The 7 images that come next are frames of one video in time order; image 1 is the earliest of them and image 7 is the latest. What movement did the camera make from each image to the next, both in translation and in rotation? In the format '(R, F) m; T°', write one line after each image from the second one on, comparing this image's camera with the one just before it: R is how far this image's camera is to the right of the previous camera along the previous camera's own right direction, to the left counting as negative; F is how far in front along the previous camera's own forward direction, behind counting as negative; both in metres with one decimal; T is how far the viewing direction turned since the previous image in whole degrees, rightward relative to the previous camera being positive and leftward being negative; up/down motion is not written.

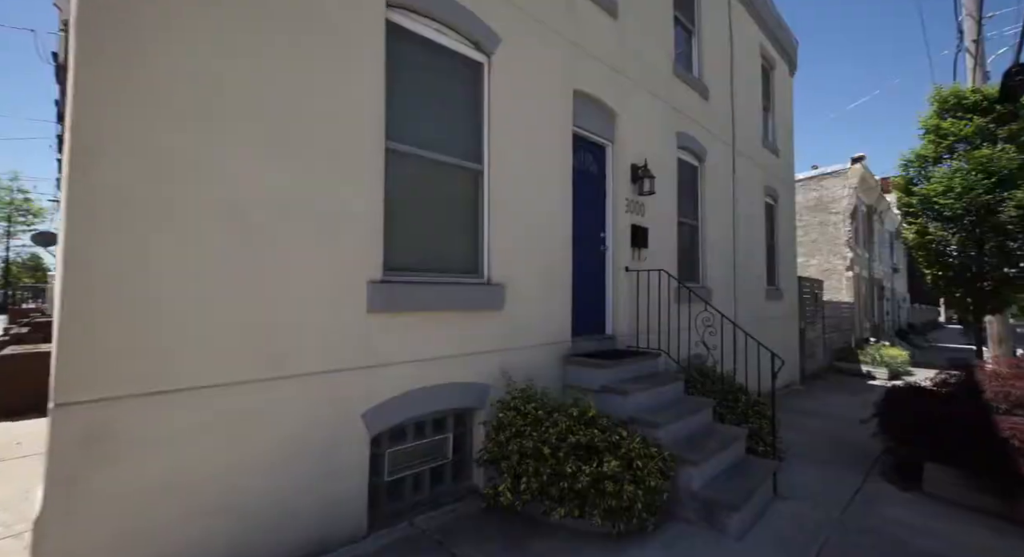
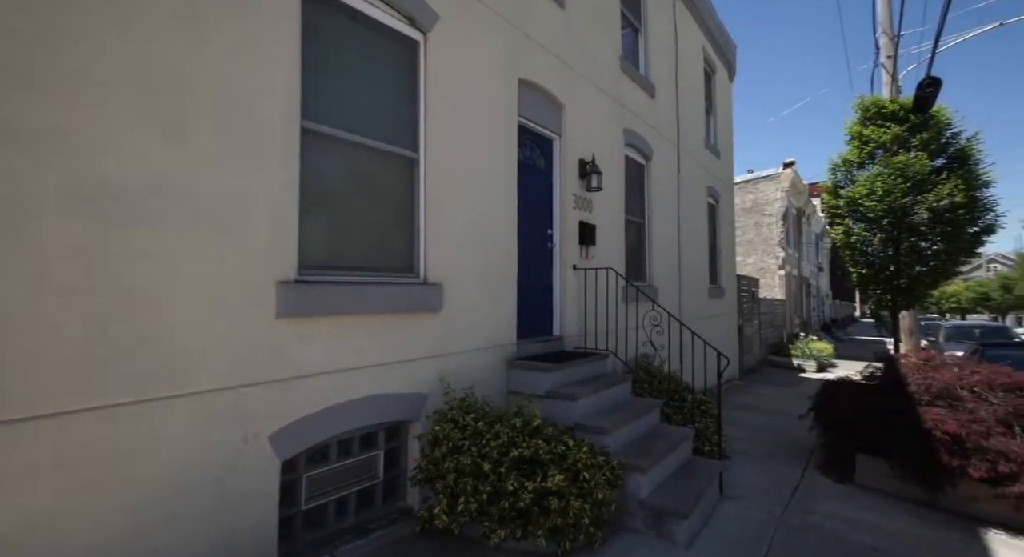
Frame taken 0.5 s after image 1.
(+0.1, +0.3) m; +6°
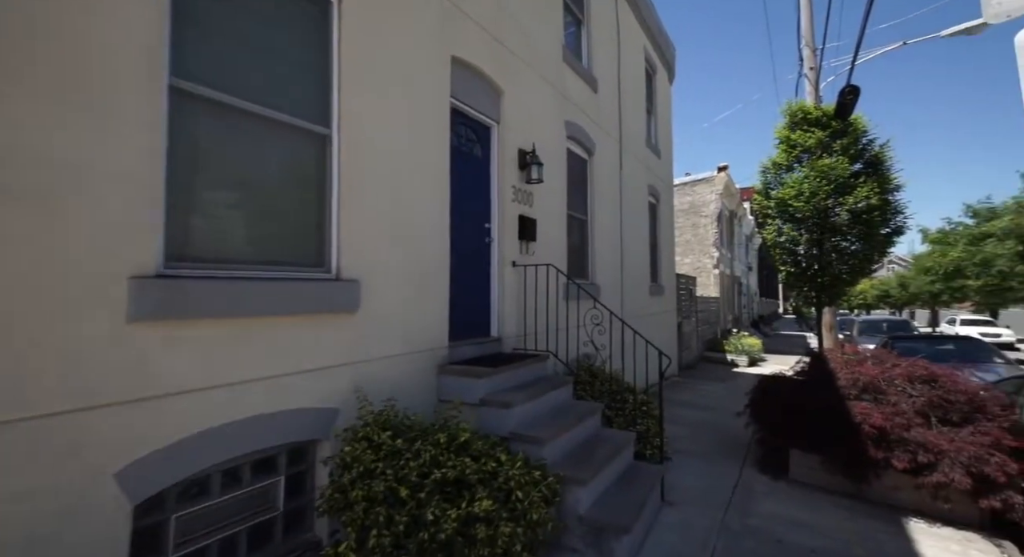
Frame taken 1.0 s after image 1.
(+0.1, +0.3) m; +6°
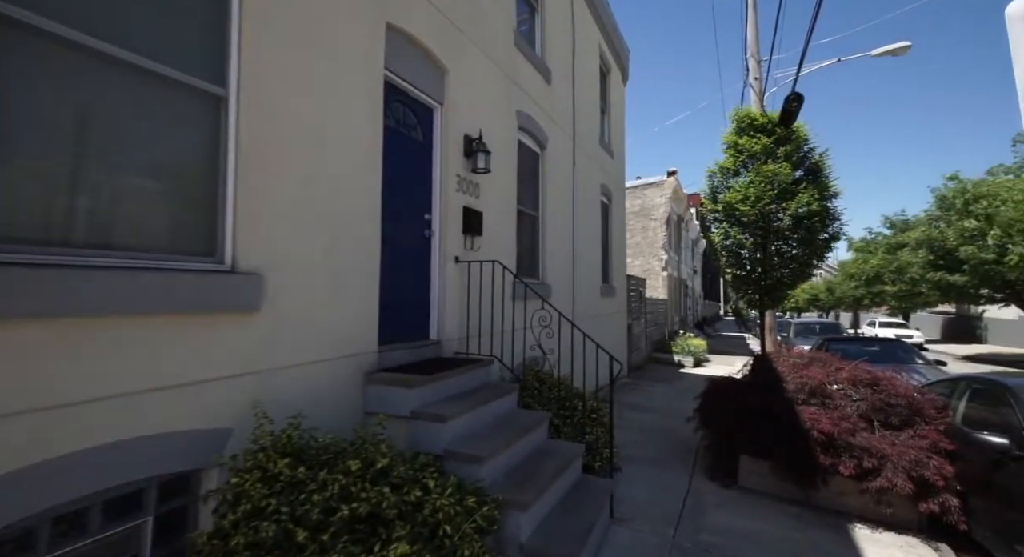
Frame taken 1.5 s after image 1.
(+0.1, +0.4) m; +6°
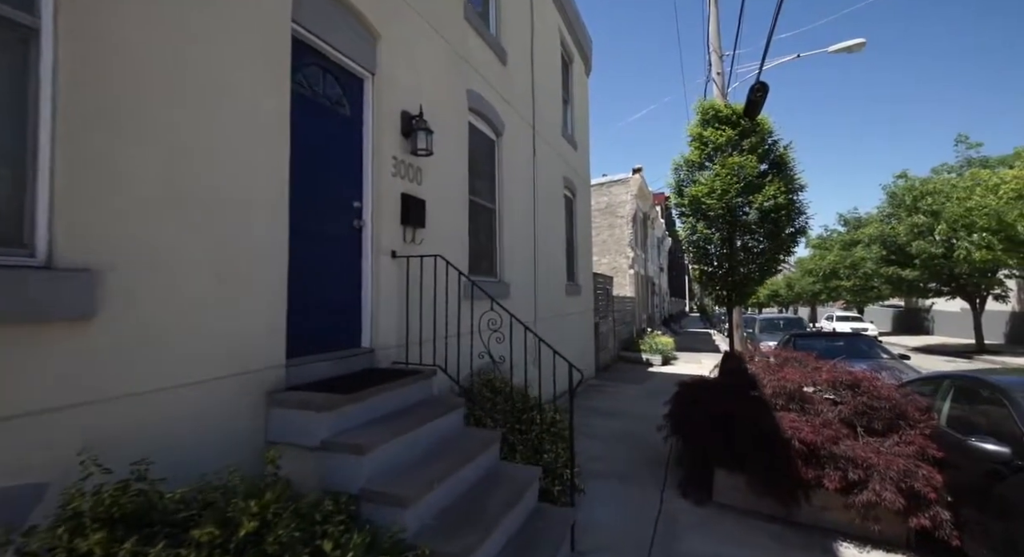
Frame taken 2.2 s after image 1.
(+0.2, +0.6) m; +4°
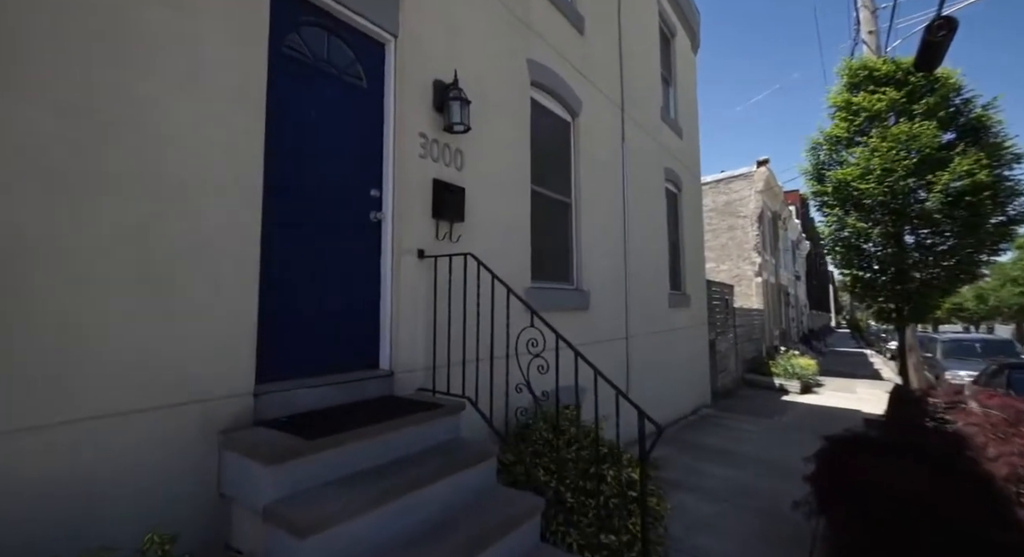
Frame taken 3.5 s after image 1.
(+0.4, +1.0) m; -14°
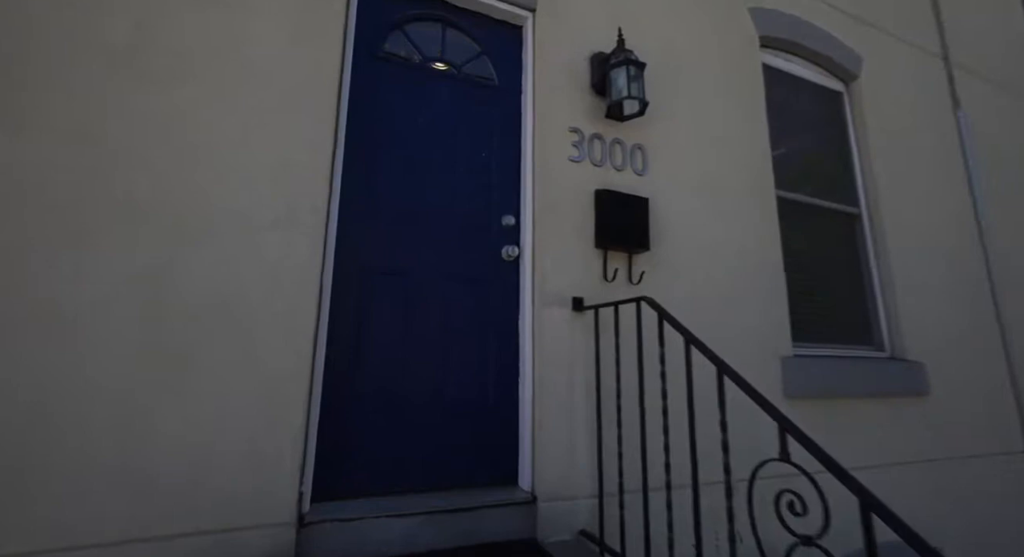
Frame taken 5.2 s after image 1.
(+0.2, +1.3) m; -30°
